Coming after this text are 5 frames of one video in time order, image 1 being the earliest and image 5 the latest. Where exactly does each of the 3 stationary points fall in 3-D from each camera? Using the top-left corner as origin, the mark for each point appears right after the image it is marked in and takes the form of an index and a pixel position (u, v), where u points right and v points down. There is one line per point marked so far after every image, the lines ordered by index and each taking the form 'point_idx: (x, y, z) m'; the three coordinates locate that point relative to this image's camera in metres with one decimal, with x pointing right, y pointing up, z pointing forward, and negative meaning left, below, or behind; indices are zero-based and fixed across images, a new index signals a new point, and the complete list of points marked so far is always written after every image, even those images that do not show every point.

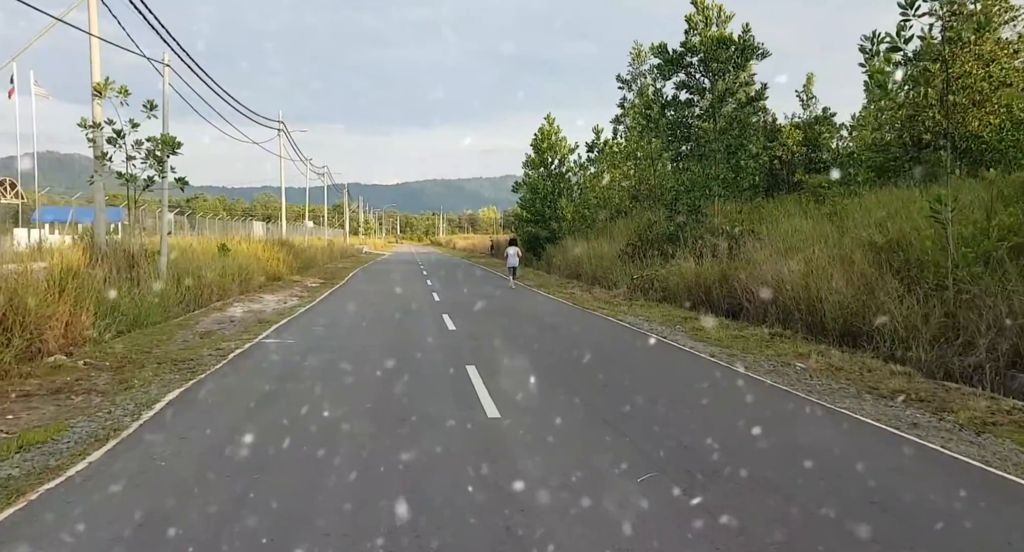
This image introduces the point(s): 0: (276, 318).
0: (-5.6, -1.0, +14.8) m
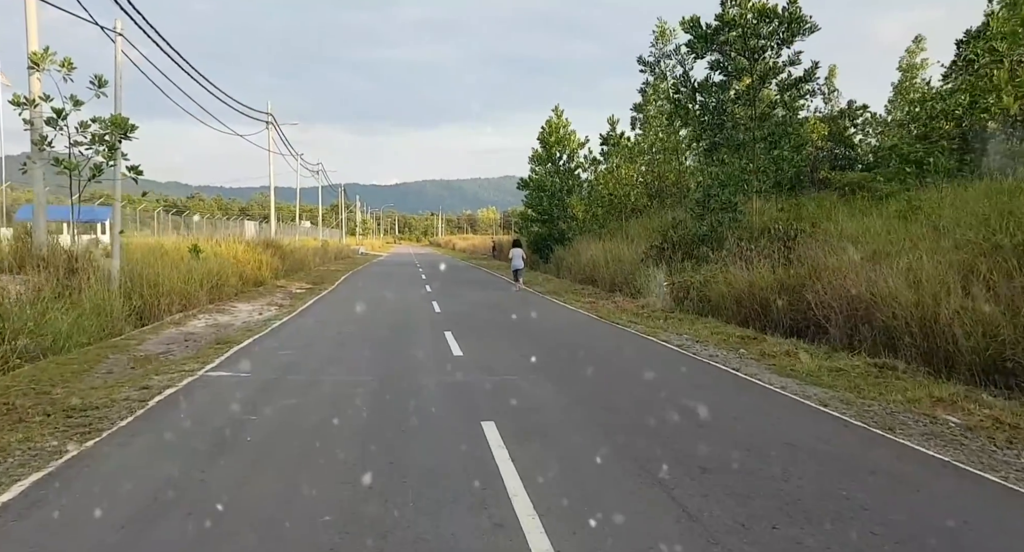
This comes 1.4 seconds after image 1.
0: (-5.3, -1.1, +12.3) m
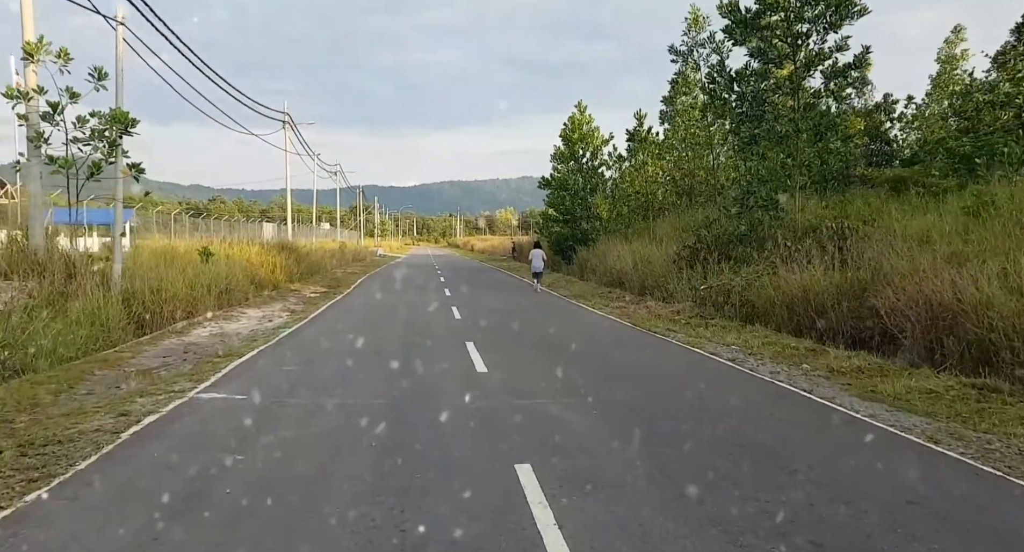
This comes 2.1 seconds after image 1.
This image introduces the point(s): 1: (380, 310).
0: (-4.8, -1.2, +11.3) m
1: (-3.6, -0.9, +17.2) m
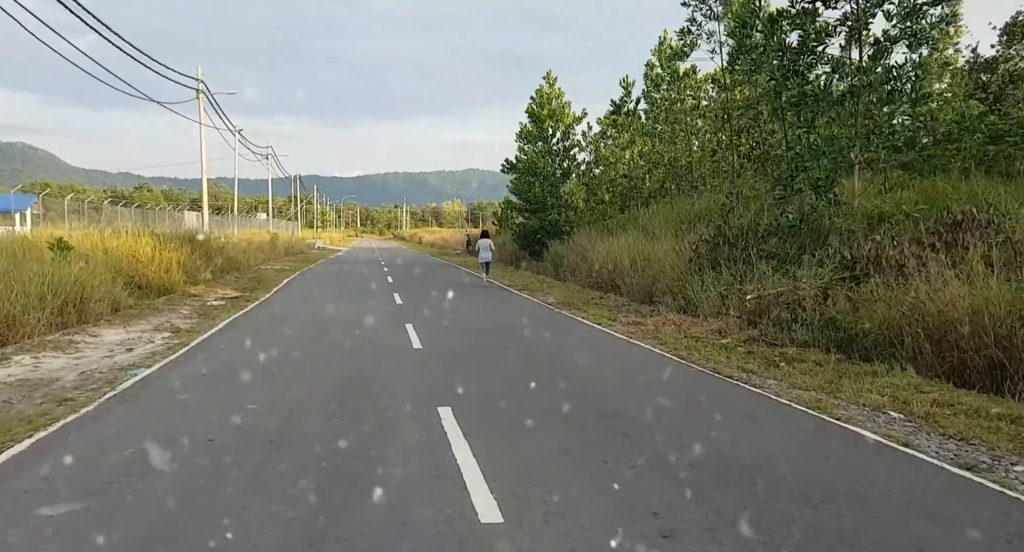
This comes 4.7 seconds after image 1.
0: (-4.8, -1.4, +6.4) m
1: (-4.1, -1.0, +12.4) m
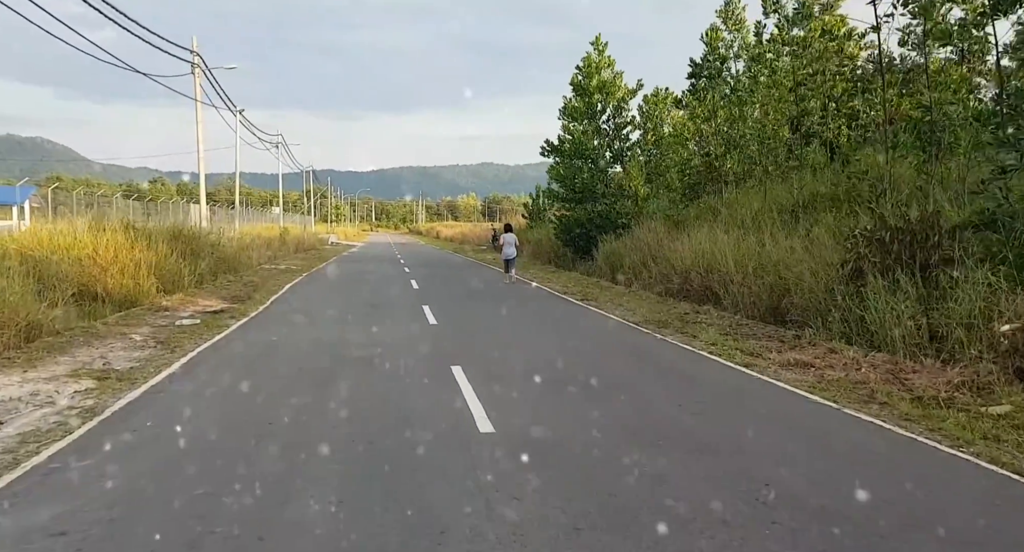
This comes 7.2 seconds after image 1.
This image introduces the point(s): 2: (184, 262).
0: (-3.6, -1.7, +2.3) m
1: (-2.9, -1.2, +8.2) m
2: (-9.6, +0.4, +18.5) m
